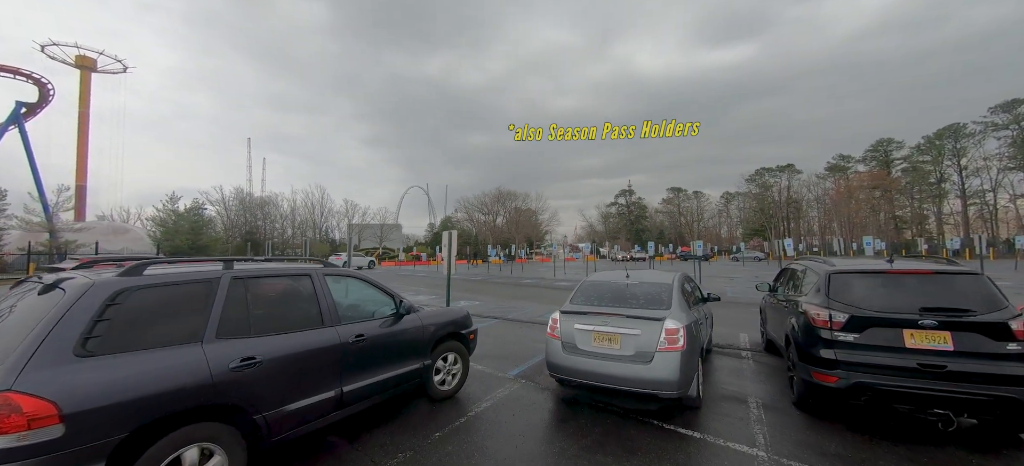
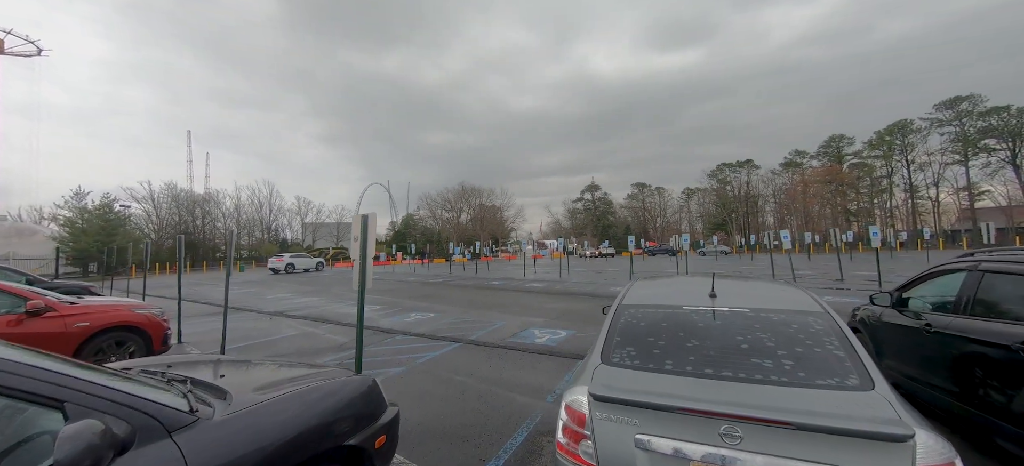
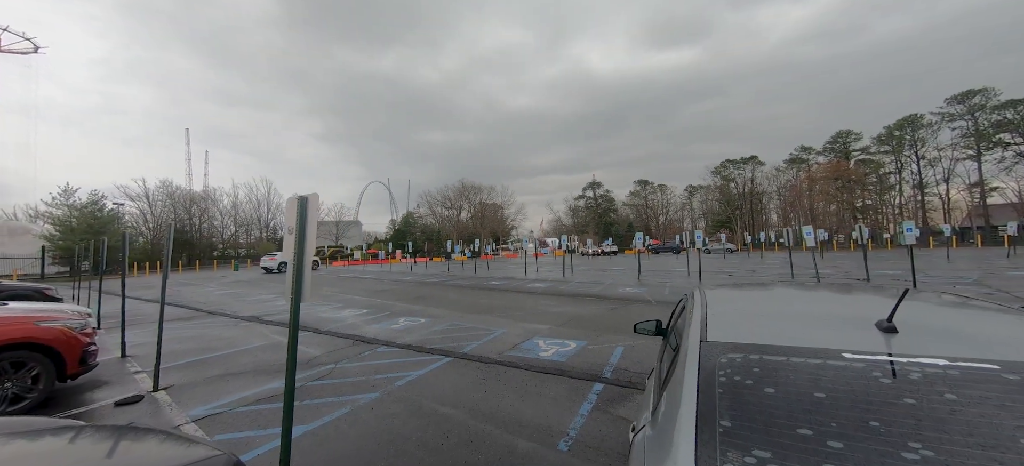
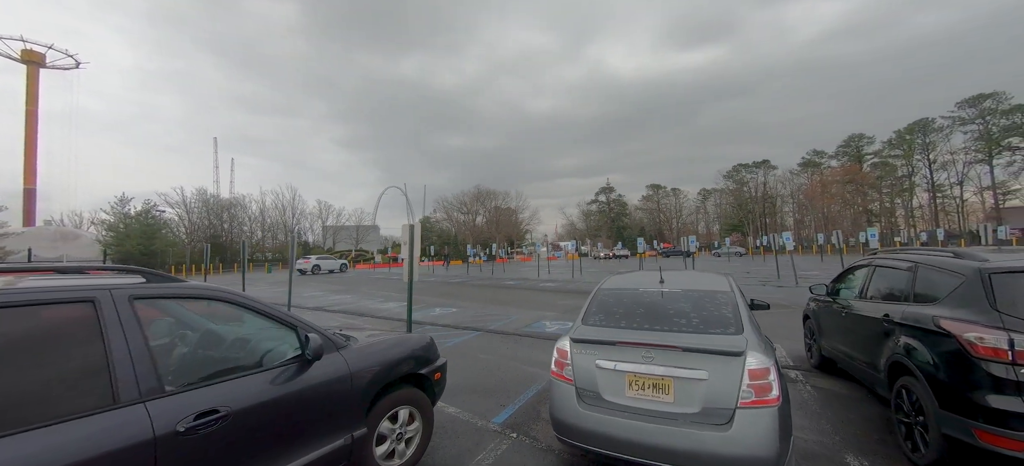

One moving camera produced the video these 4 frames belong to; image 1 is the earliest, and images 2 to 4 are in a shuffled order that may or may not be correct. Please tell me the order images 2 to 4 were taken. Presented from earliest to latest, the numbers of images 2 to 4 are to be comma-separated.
4, 2, 3
